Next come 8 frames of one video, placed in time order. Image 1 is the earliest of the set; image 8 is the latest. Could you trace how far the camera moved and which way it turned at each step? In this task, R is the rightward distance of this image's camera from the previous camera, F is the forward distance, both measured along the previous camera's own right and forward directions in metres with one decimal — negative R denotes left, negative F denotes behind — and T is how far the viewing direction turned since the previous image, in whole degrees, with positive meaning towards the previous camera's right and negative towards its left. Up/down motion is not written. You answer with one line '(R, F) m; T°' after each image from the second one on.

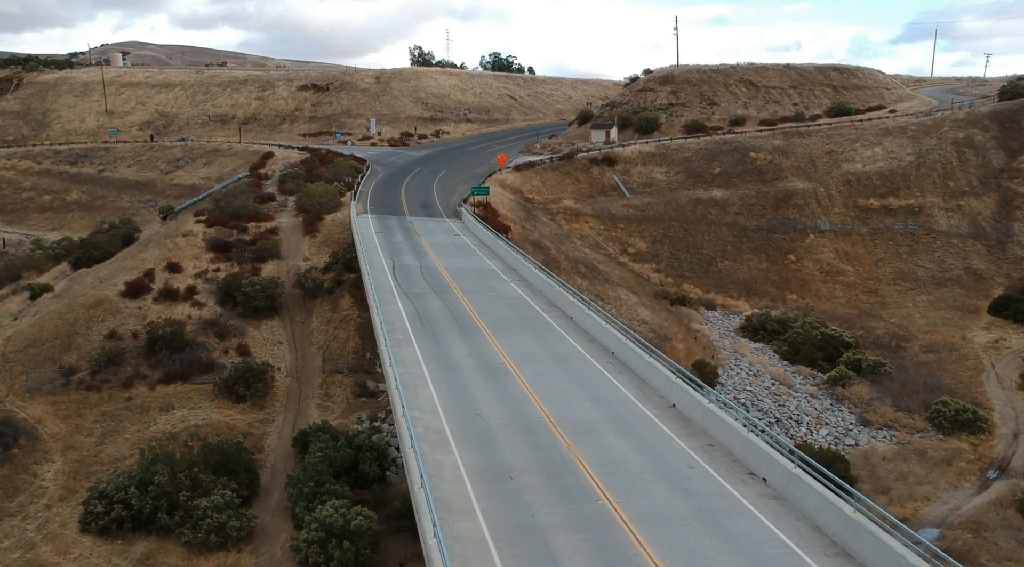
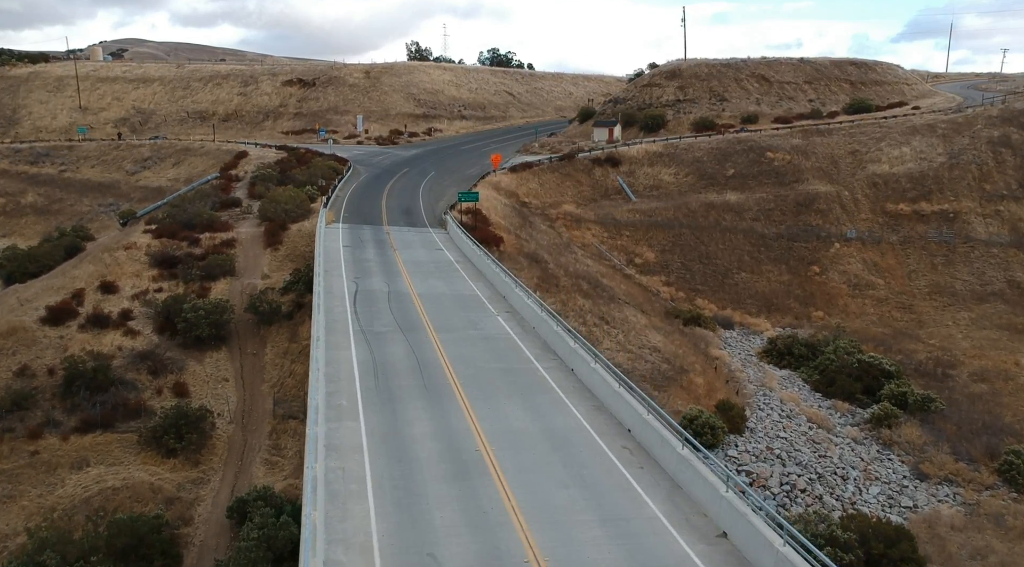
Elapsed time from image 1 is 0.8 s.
(+0.4, +5.4) m; 0°
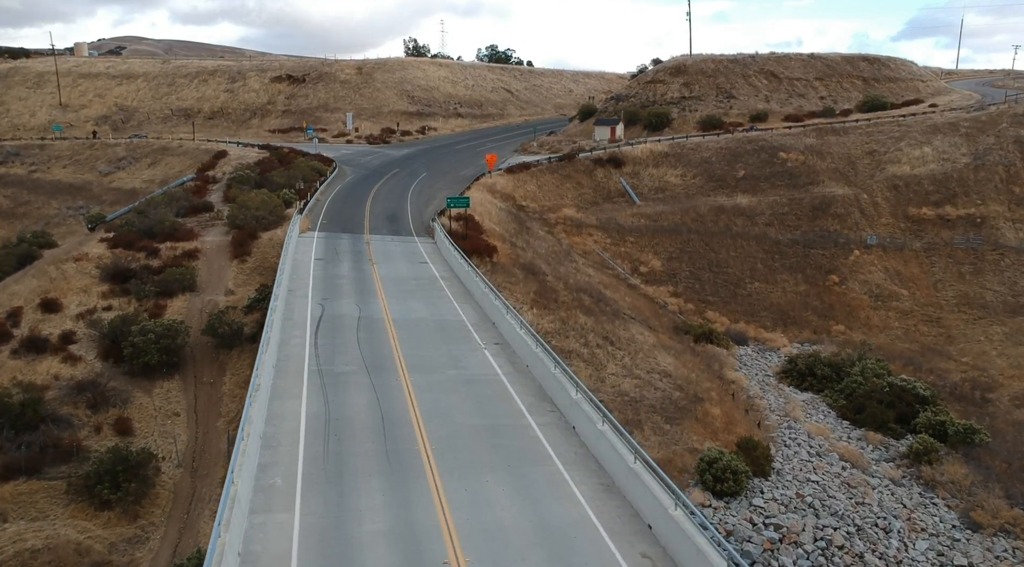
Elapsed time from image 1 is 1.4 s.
(+0.2, +3.6) m; 0°
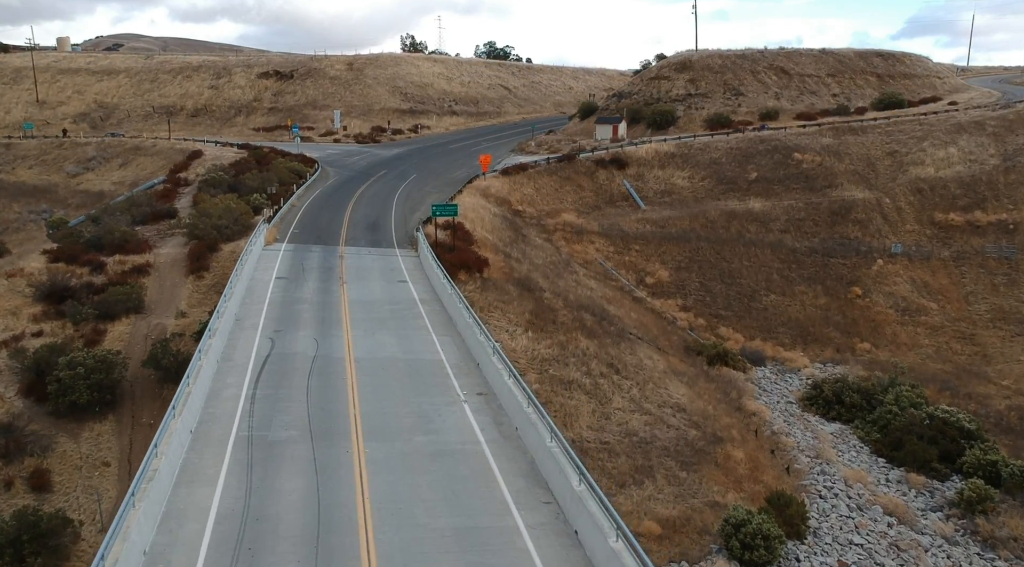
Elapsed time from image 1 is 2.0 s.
(+0.2, +3.8) m; 0°
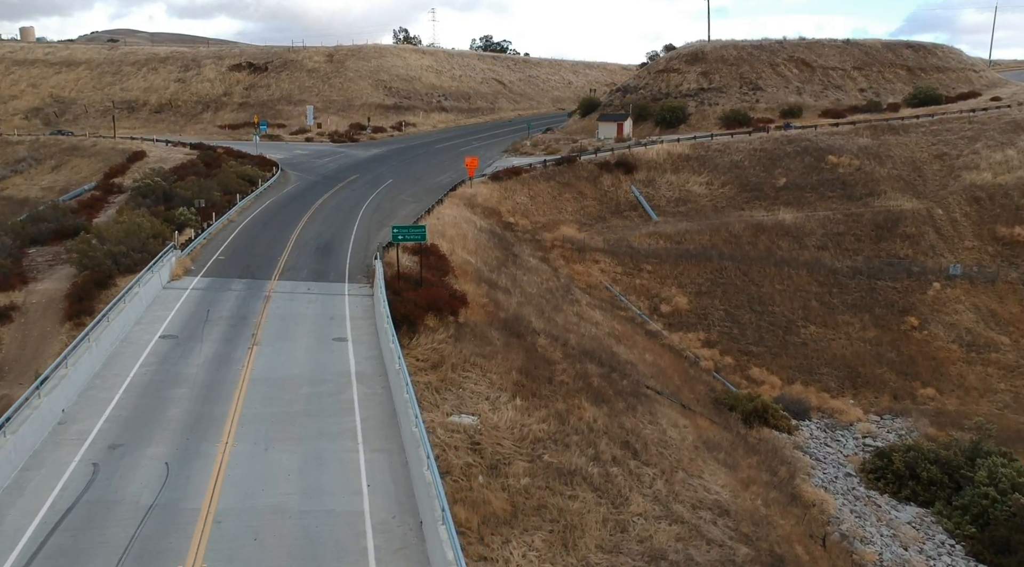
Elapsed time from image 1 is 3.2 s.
(+0.4, +7.1) m; 0°
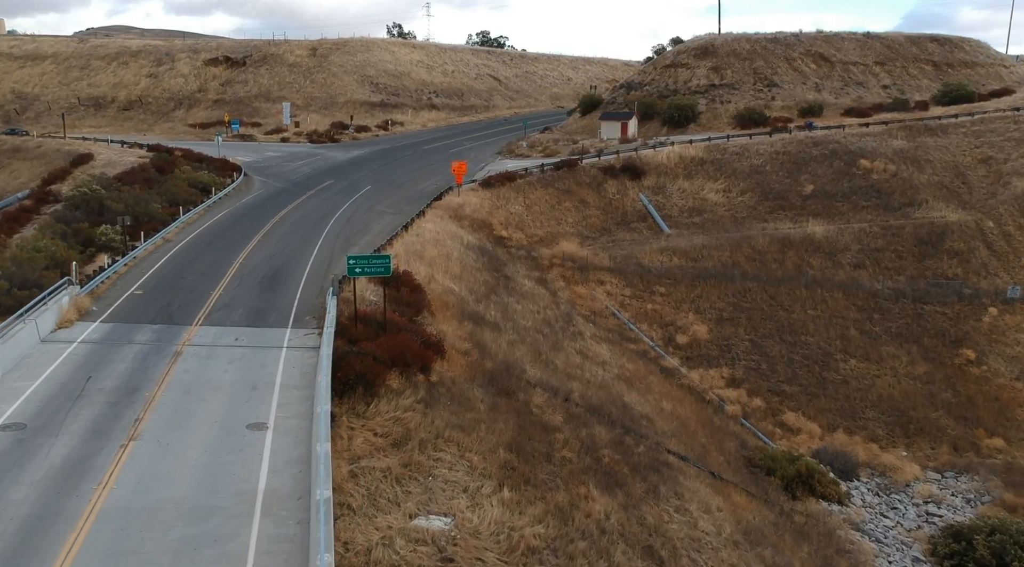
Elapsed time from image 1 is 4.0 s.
(+0.2, +5.1) m; 0°
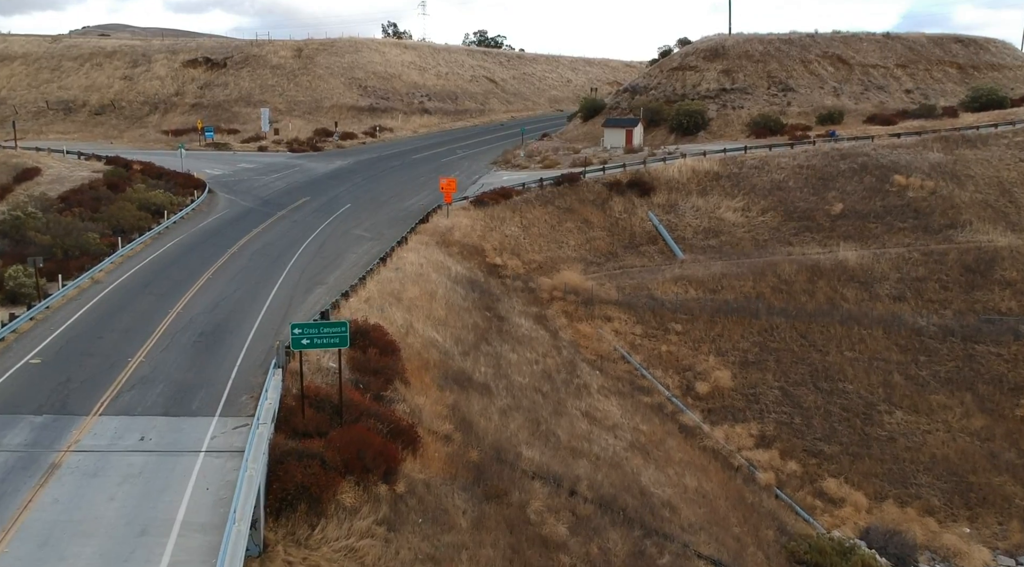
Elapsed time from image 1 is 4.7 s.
(+0.1, +4.2) m; 0°
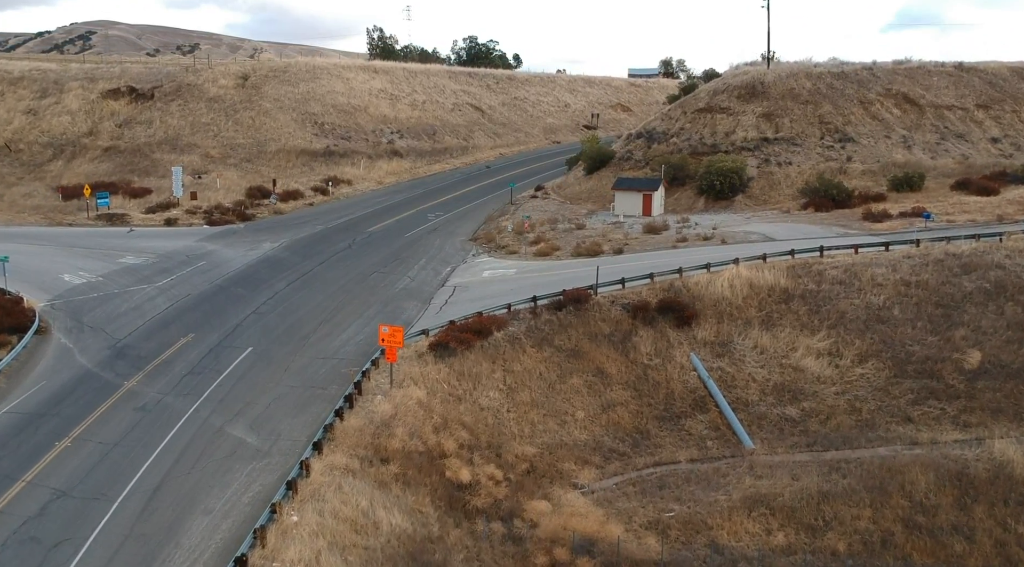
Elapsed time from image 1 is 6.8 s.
(+0.4, +12.2) m; 0°
